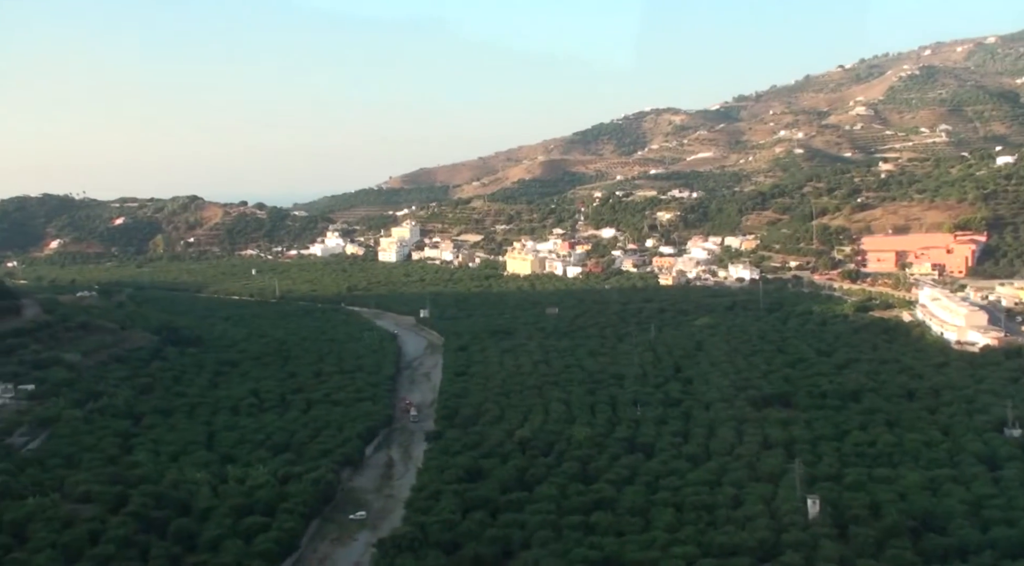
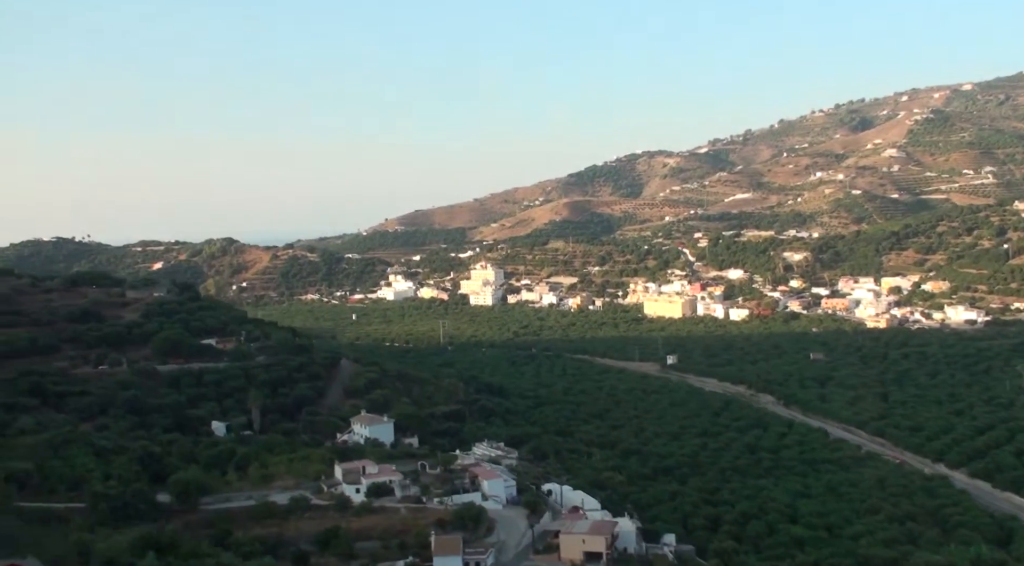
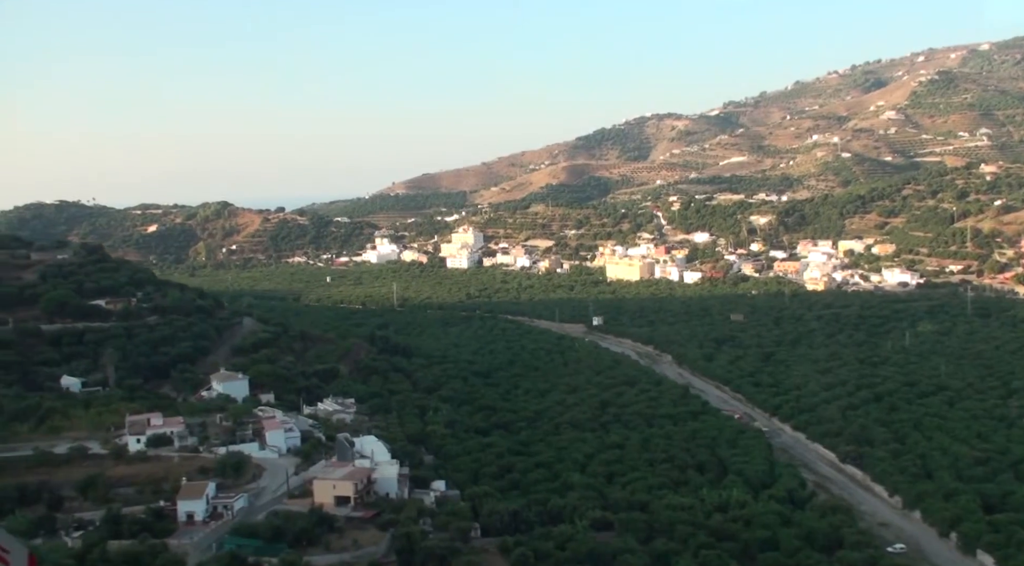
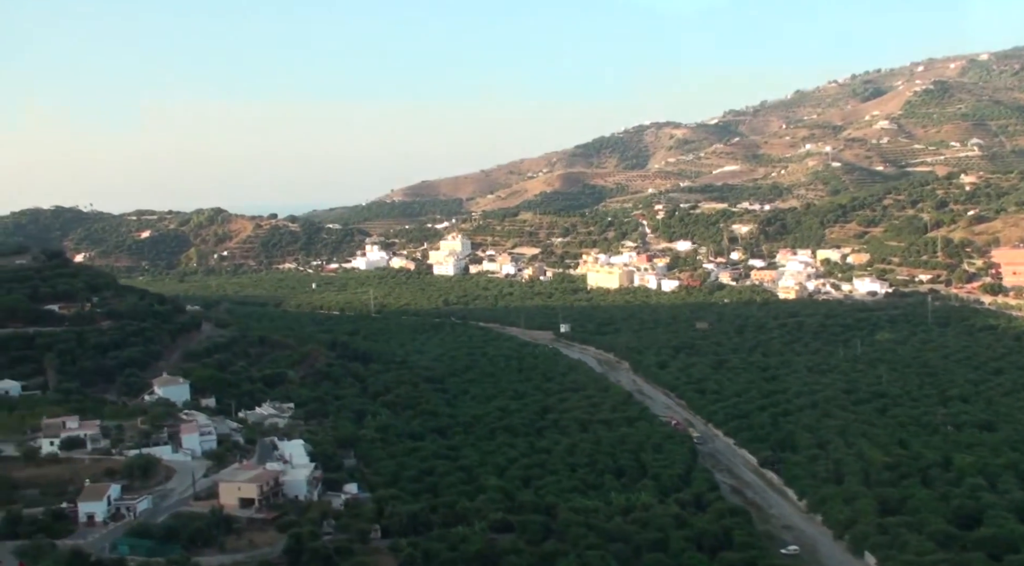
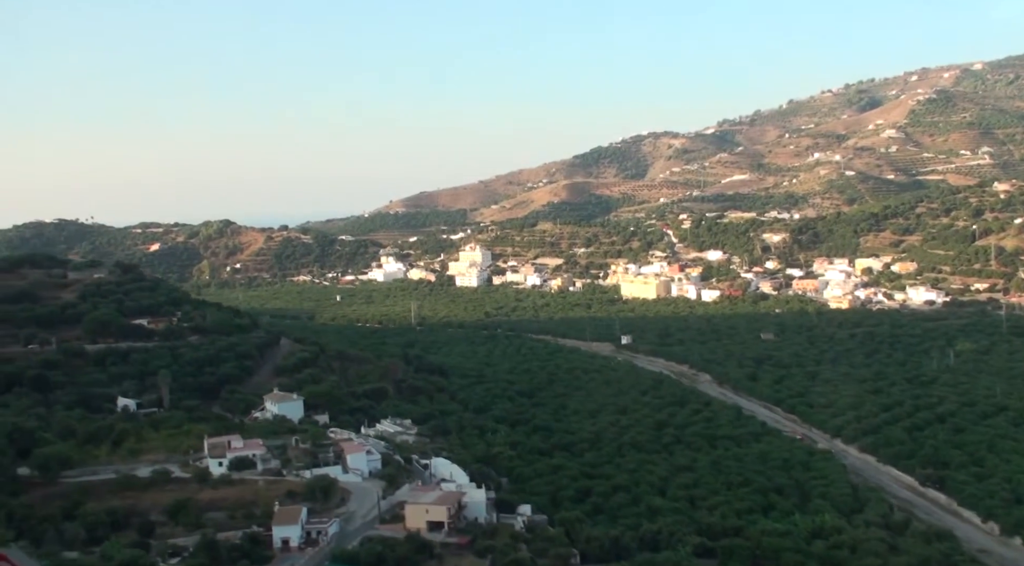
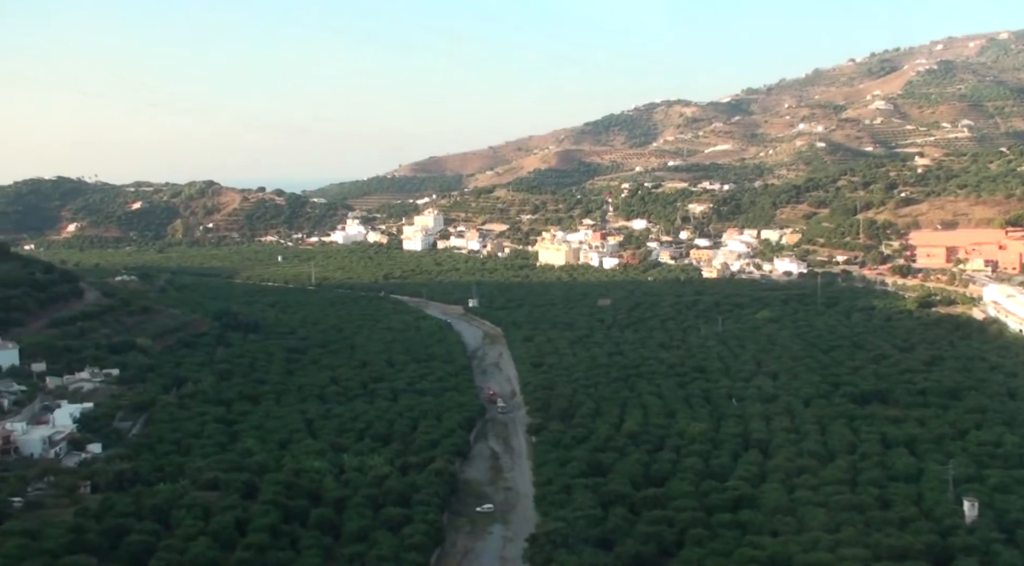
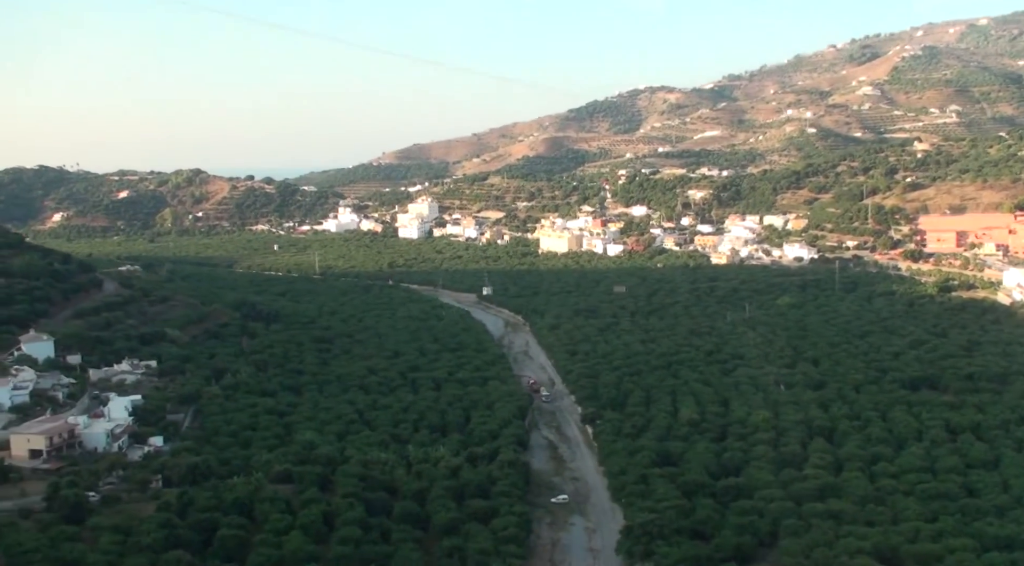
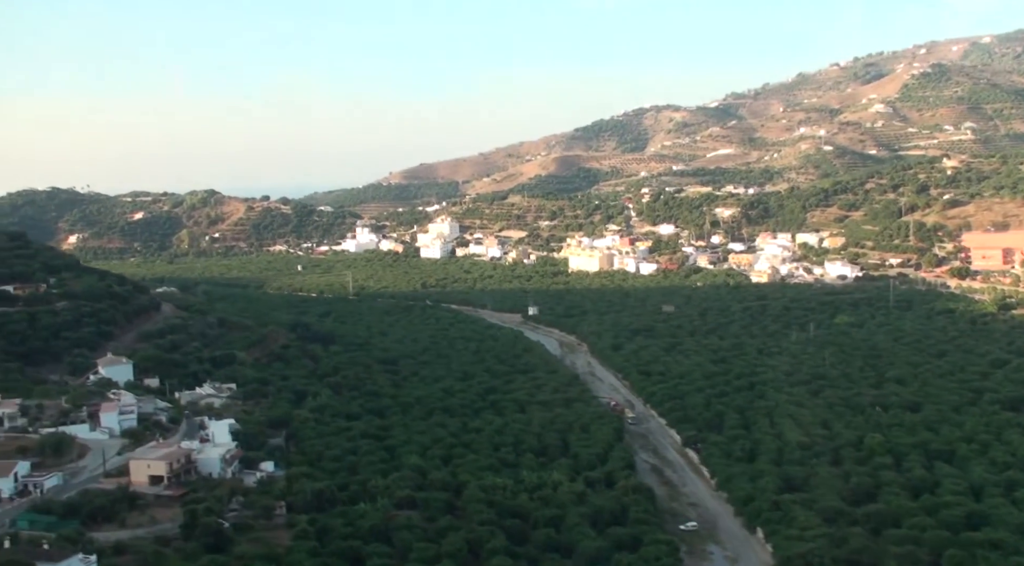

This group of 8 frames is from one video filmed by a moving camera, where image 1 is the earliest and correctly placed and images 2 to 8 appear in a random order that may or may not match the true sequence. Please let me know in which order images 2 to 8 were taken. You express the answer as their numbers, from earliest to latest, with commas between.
6, 7, 8, 4, 3, 5, 2
